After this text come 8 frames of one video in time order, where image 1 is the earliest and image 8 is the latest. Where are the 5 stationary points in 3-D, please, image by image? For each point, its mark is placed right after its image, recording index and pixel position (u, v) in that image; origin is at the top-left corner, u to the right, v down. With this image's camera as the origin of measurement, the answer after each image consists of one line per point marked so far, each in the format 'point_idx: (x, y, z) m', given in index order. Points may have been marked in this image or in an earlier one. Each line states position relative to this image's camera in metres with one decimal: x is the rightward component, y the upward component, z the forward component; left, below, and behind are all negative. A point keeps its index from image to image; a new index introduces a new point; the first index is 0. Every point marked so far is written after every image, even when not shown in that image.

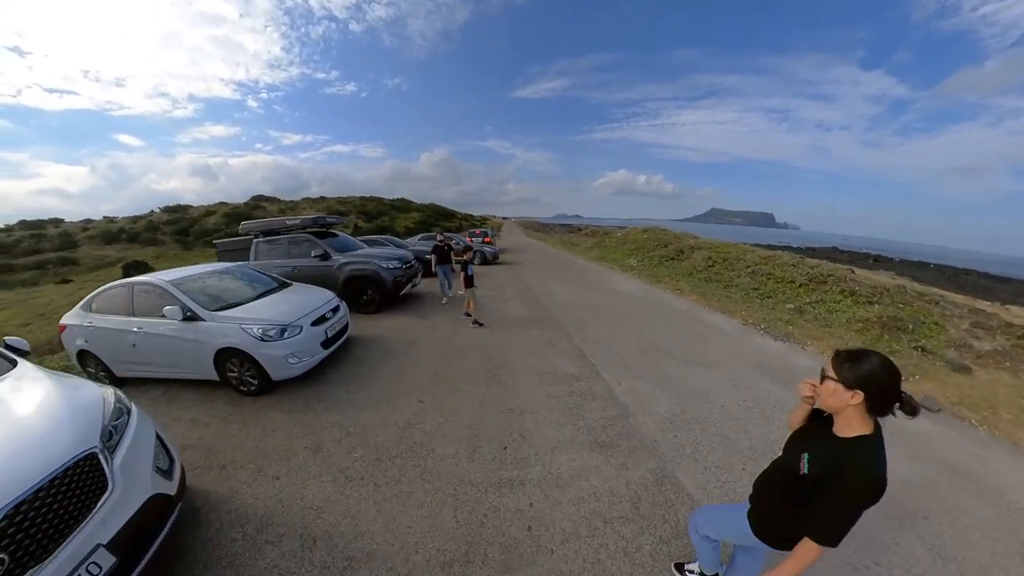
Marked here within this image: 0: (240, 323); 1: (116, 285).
0: (-1.8, -0.2, +2.7) m
1: (-3.2, 0.0, +3.3) m
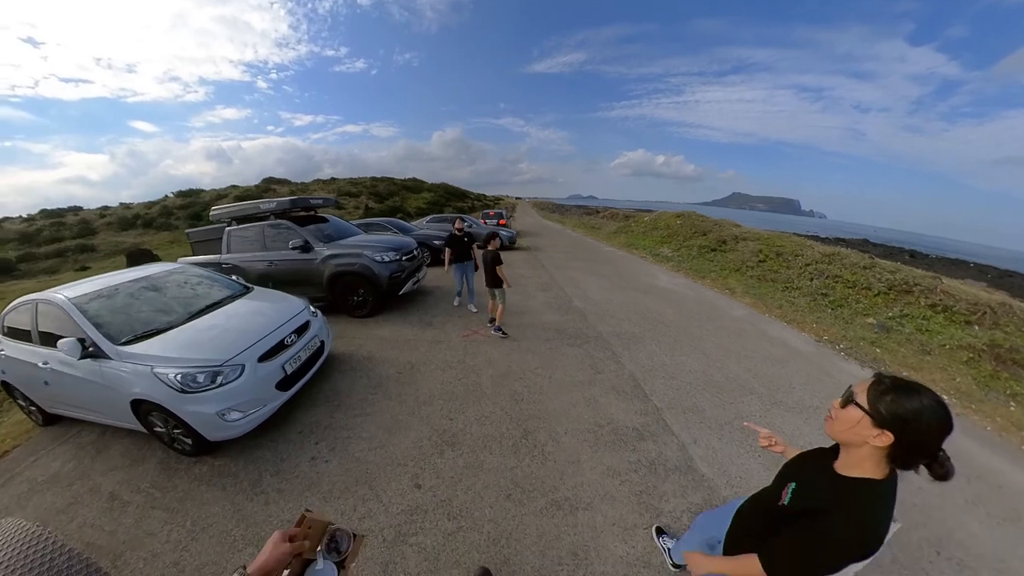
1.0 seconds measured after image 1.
0: (-1.6, -0.4, +1.9) m
1: (-3.0, -0.1, +2.5) m
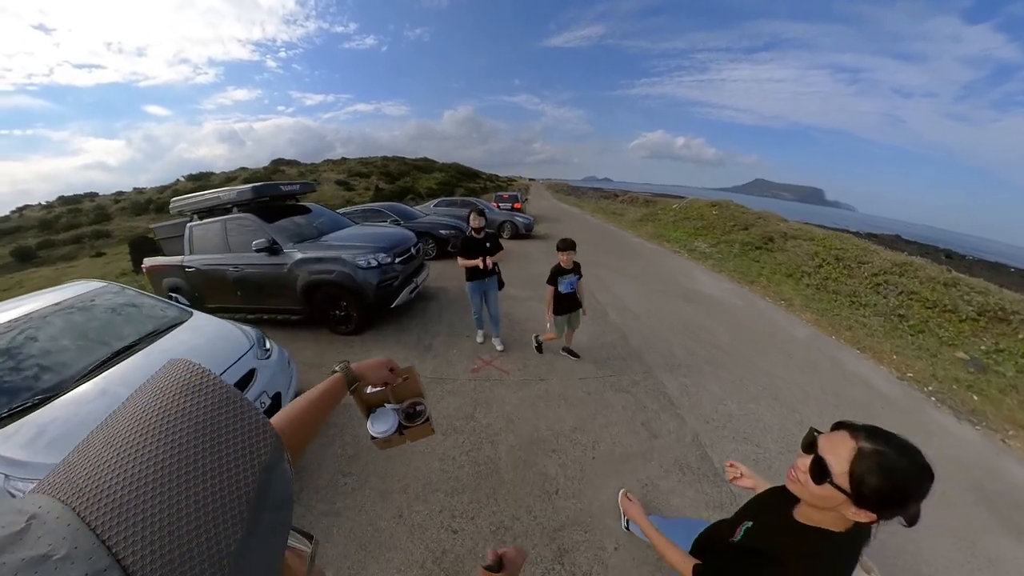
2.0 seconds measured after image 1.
0: (-1.5, -0.6, +1.2) m
1: (-2.8, -0.3, +1.9) m
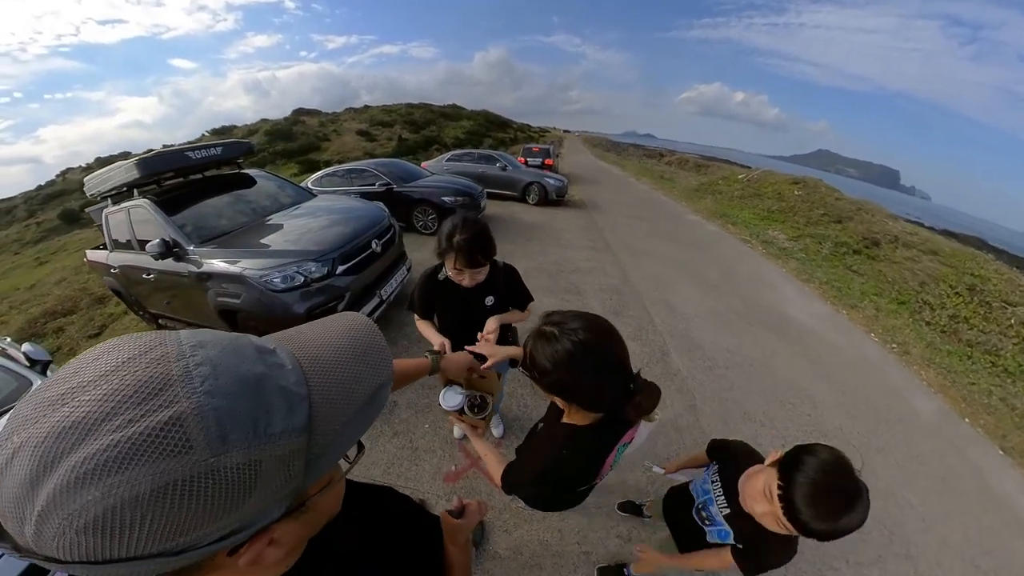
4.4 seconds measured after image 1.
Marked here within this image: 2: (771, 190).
0: (-1.6, -1.0, +0.5) m
1: (-2.8, -0.5, +1.2) m
2: (+9.4, +3.4, +15.1) m
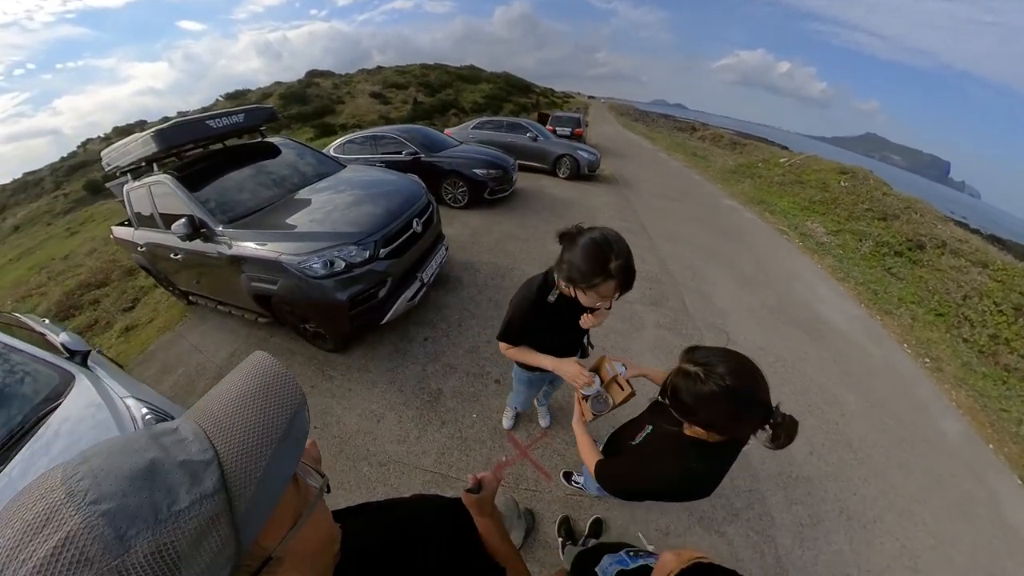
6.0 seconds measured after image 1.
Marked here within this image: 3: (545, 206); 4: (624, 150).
0: (-1.1, -1.1, +0.3) m
1: (-2.4, -0.6, +1.0) m
2: (+10.3, +3.9, +14.4) m
3: (+0.8, +2.0, +10.2) m
4: (+4.1, +5.3, +15.8) m
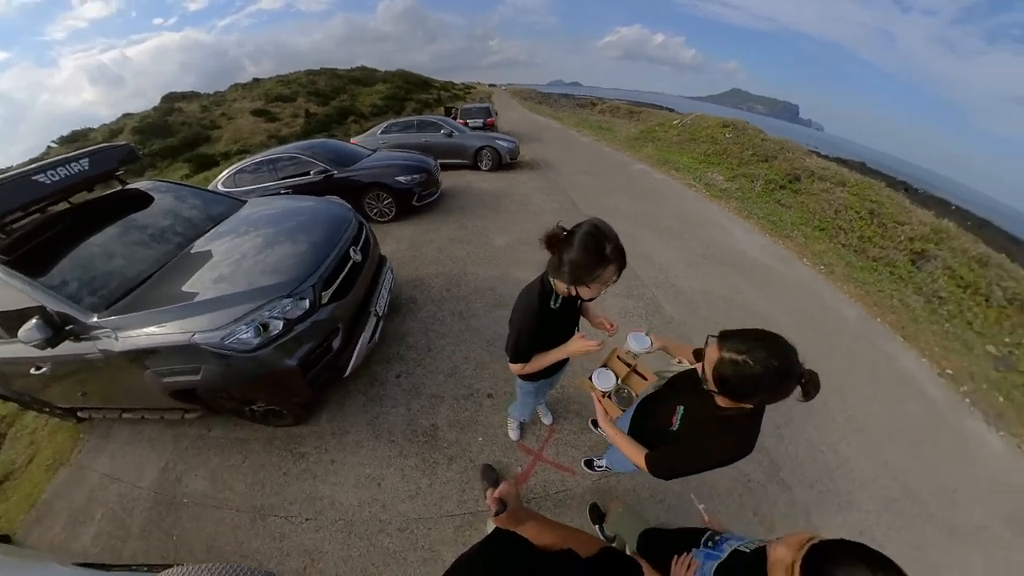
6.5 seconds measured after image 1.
0: (-0.3, -1.4, -0.3) m
1: (-1.7, -1.1, +0.1) m
2: (+7.2, +5.8, +15.4) m
3: (-0.9, +2.0, +9.6) m
4: (+0.6, +5.8, +15.7) m
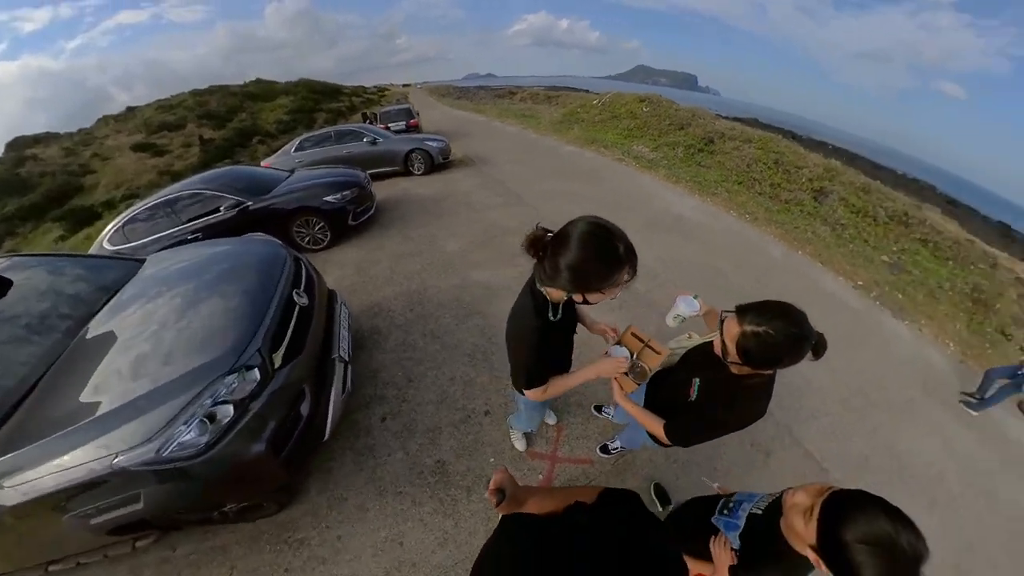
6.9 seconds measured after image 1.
0: (+0.6, -1.5, -0.7) m
1: (-0.9, -1.5, -0.5) m
2: (+4.2, +6.9, +15.7) m
3: (-2.0, +1.7, +8.9) m
4: (-2.2, +5.7, +15.1) m
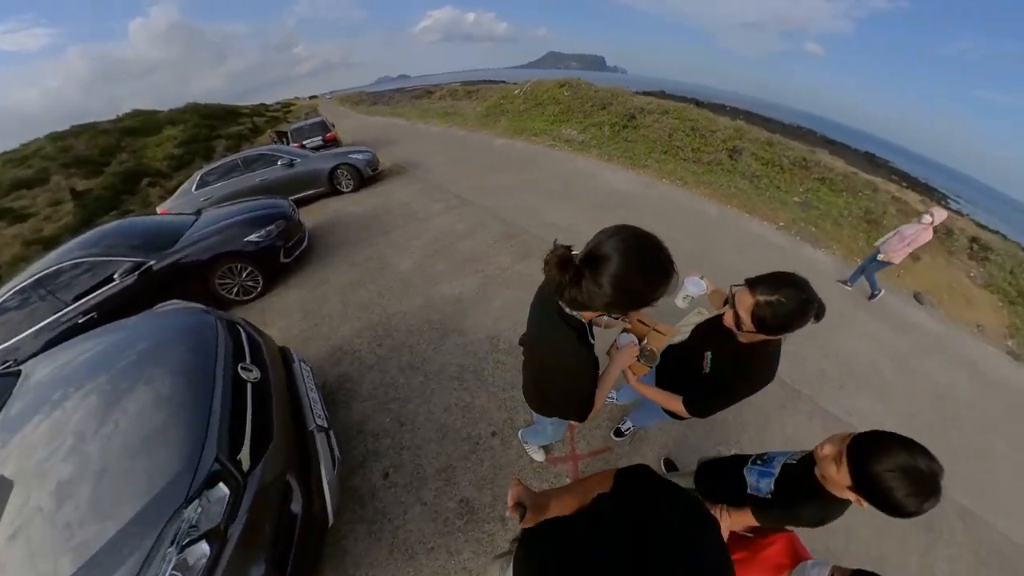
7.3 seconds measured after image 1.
0: (+1.5, -1.5, -1.1) m
1: (0.0, -1.7, -1.0) m
2: (+1.2, +7.3, +15.5) m
3: (-3.0, +1.1, +8.1) m
4: (-4.8, +5.0, +14.0) m
